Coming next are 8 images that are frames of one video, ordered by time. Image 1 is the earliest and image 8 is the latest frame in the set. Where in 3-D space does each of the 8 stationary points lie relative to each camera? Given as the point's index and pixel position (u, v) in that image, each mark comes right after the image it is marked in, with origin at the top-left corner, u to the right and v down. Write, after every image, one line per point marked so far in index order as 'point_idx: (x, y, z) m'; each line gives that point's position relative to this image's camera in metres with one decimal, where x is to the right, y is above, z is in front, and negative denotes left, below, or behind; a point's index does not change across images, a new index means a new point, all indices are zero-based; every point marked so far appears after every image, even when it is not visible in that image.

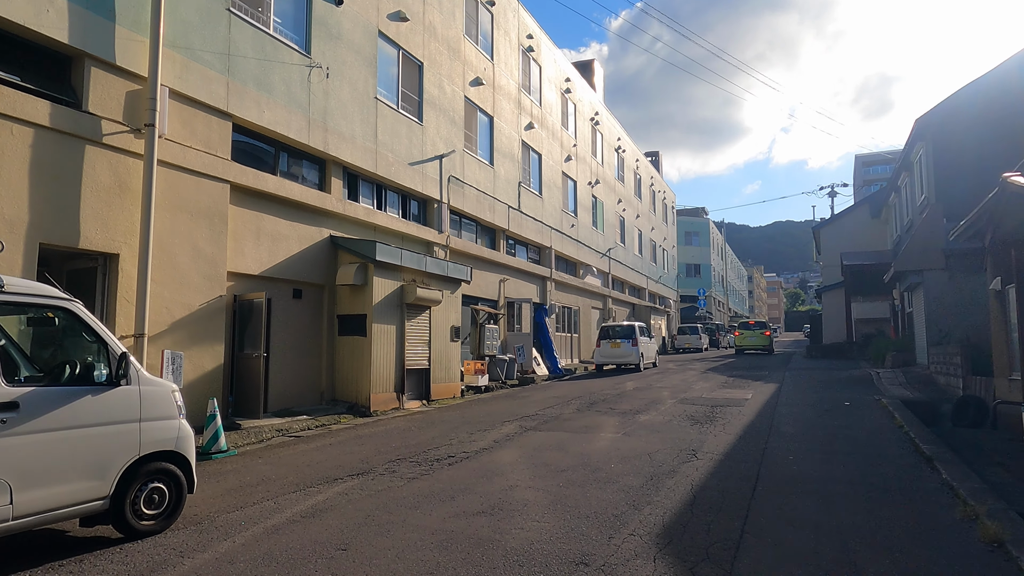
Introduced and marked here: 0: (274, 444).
0: (-3.4, -2.3, +9.6) m
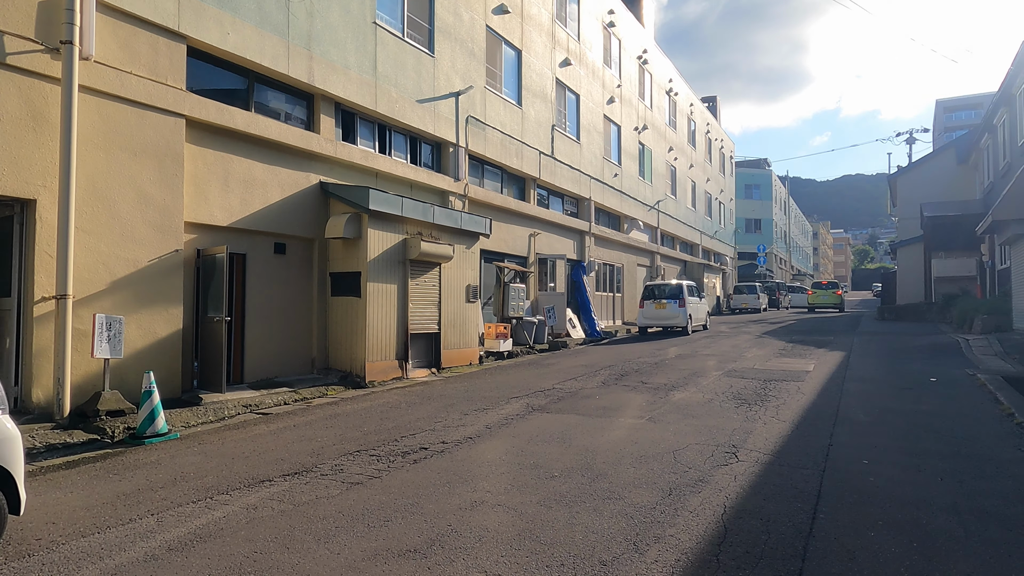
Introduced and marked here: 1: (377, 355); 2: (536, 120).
0: (-3.4, -1.7, +8.1) m
1: (-2.3, -1.1, +11.4) m
2: (+0.7, +4.8, +18.8) m
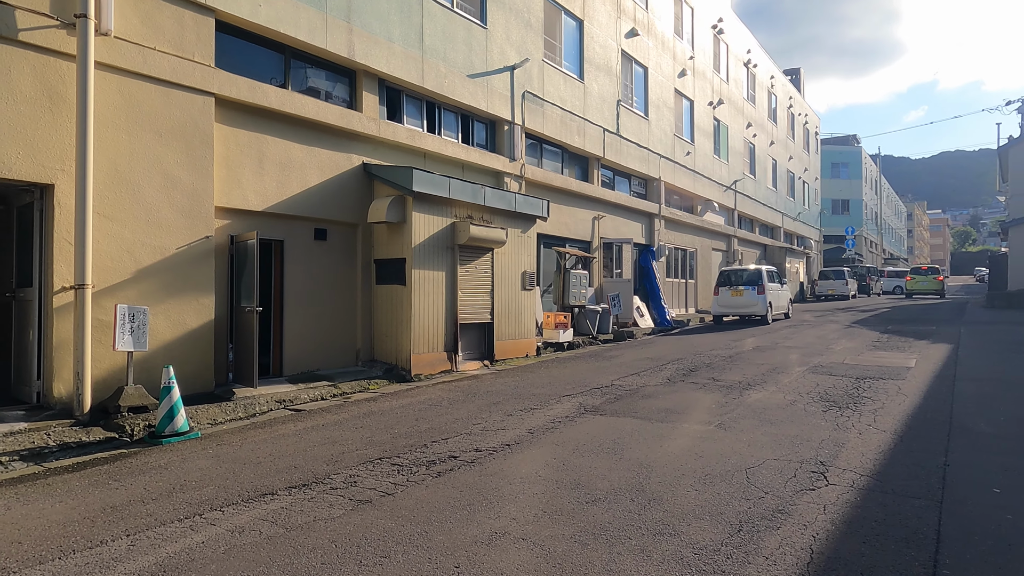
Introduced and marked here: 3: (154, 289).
0: (-2.9, -1.5, +7.6) m
1: (-1.4, -0.9, +10.7) m
2: (+2.3, +5.1, +17.6) m
3: (-4.3, 0.0, +8.0) m
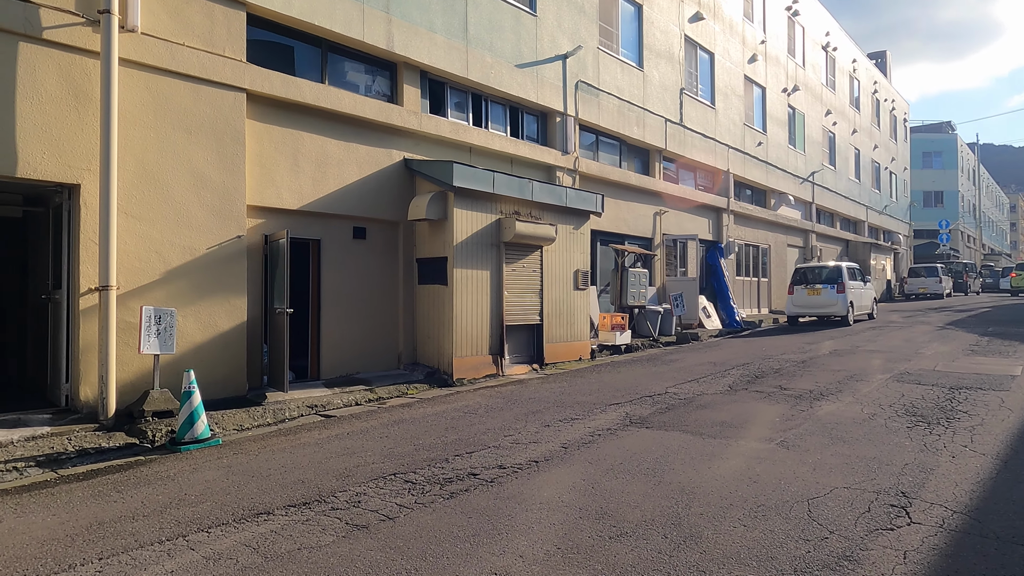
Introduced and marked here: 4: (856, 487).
0: (-2.5, -1.6, +7.3) m
1: (-0.7, -0.9, +10.2) m
2: (+3.7, +5.1, +16.7) m
3: (-3.8, 0.0, +7.8) m
4: (+2.4, -1.4, +4.7) m
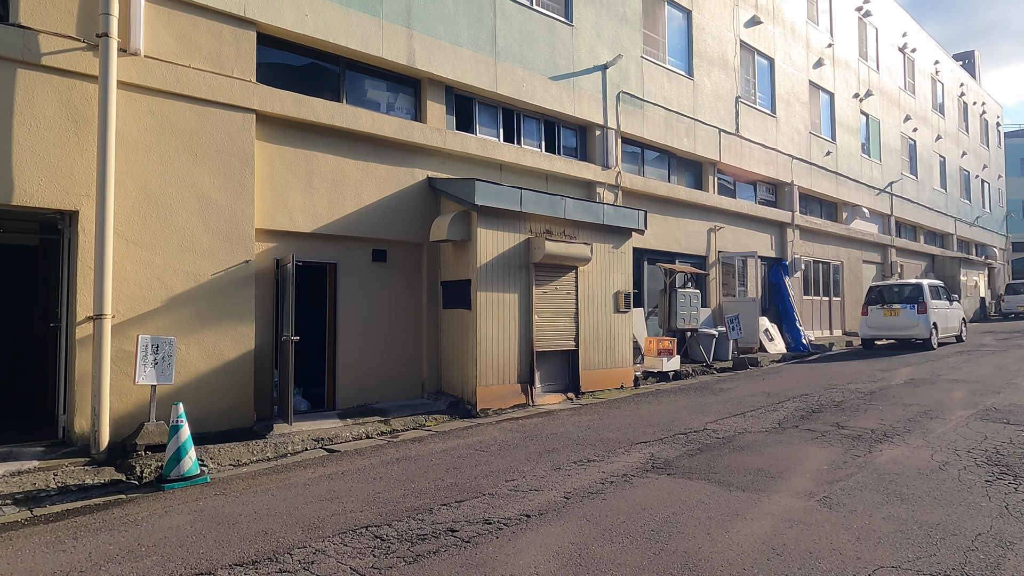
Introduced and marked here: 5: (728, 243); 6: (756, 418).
0: (-2.4, -1.8, +6.8) m
1: (-0.3, -1.3, +9.6) m
2: (+4.8, +4.6, +15.7) m
3: (-3.7, -0.3, +7.5) m
4: (+2.3, -1.6, +3.8) m
5: (+5.3, +1.1, +16.4) m
6: (+3.1, -1.6, +8.4) m
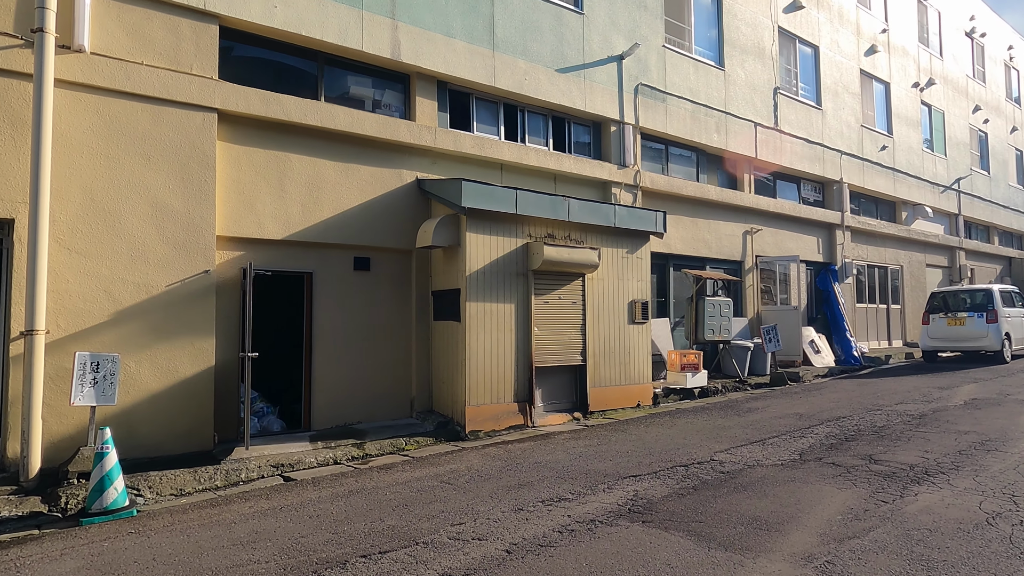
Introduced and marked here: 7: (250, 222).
0: (-2.7, -1.9, +6.2) m
1: (-0.4, -1.4, +8.7) m
2: (+5.2, +4.5, +14.5) m
3: (-3.9, -0.5, +7.0) m
4: (+1.7, -1.6, +2.7) m
5: (+5.8, +0.9, +15.1) m
6: (+2.9, -1.7, +7.2) m
7: (-3.1, +0.8, +7.9) m
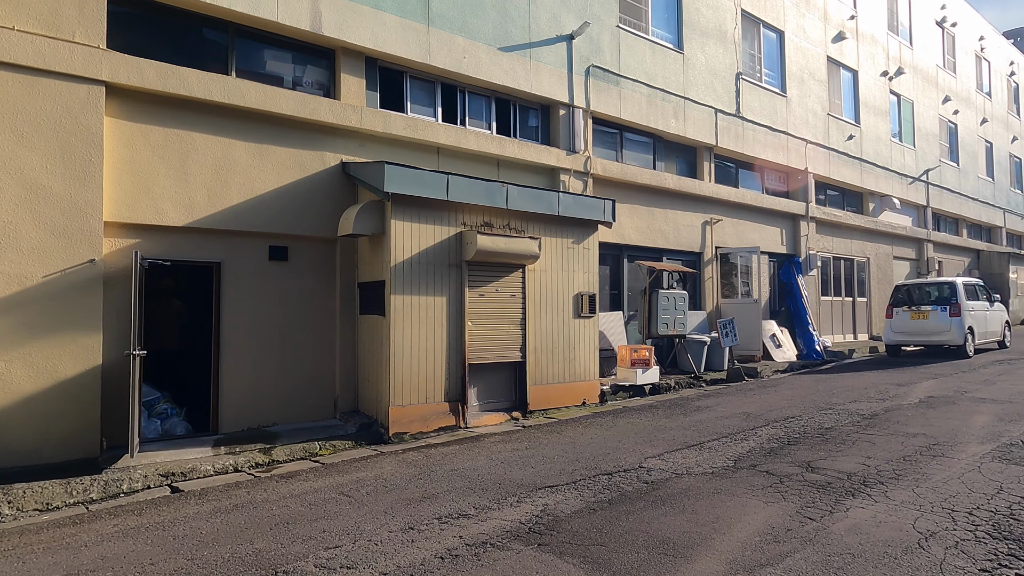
0: (-3.5, -1.9, +5.5) m
1: (-1.3, -1.3, +8.1) m
2: (+4.2, +4.6, +14.0) m
3: (-4.8, -0.4, +6.3) m
4: (+0.9, -1.6, +2.2) m
5: (+4.8, +1.1, +14.6) m
6: (+2.0, -1.6, +6.7) m
7: (-4.0, +0.9, +7.2) m
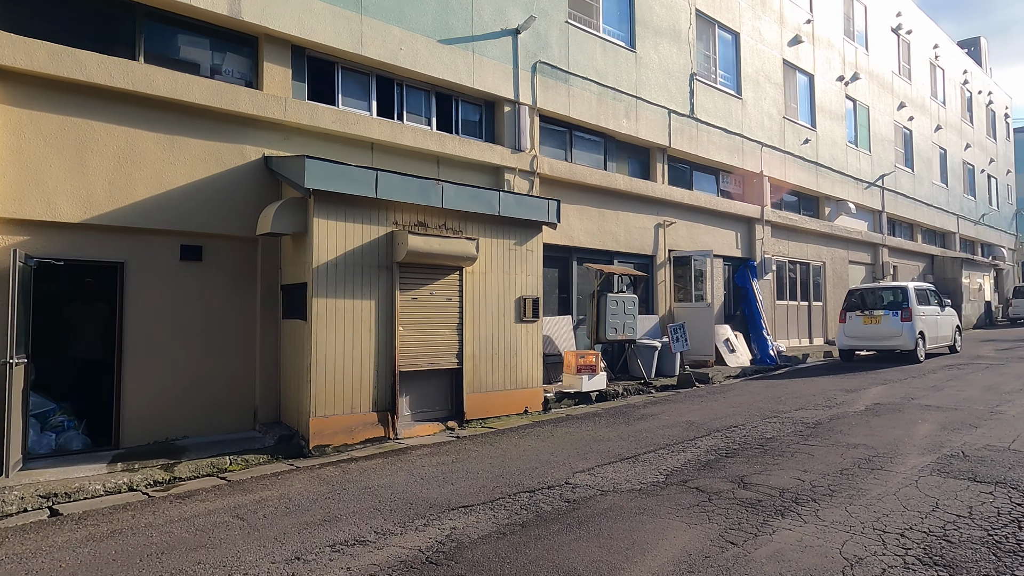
0: (-4.2, -1.9, +4.9) m
1: (-2.1, -1.4, +7.6) m
2: (+3.1, +4.6, +13.7) m
3: (-5.5, -0.4, +5.6) m
4: (+0.4, -1.6, +1.8) m
5: (+3.7, +1.0, +14.3) m
6: (+1.3, -1.7, +6.3) m
7: (-4.7, +0.9, +6.6) m
